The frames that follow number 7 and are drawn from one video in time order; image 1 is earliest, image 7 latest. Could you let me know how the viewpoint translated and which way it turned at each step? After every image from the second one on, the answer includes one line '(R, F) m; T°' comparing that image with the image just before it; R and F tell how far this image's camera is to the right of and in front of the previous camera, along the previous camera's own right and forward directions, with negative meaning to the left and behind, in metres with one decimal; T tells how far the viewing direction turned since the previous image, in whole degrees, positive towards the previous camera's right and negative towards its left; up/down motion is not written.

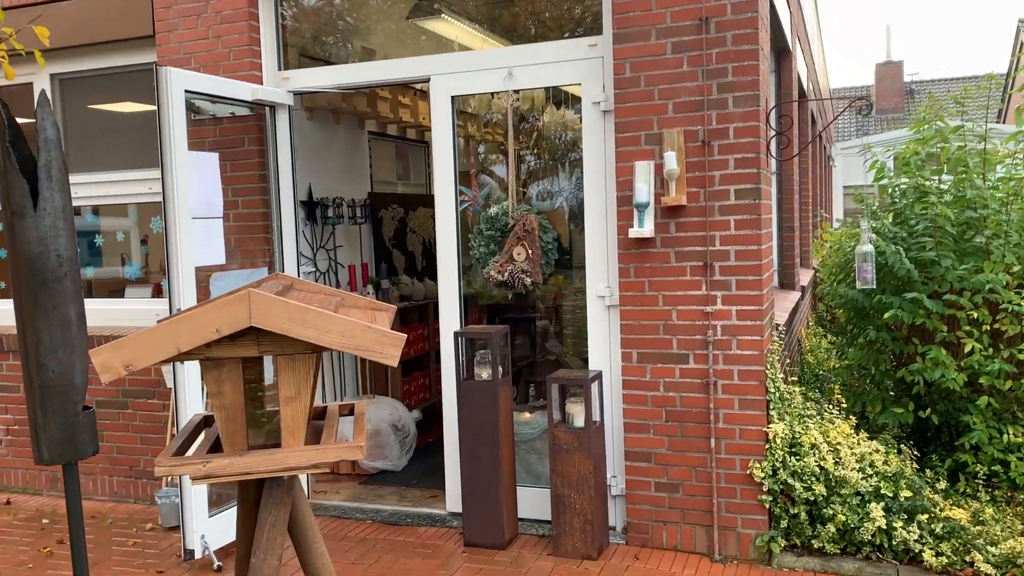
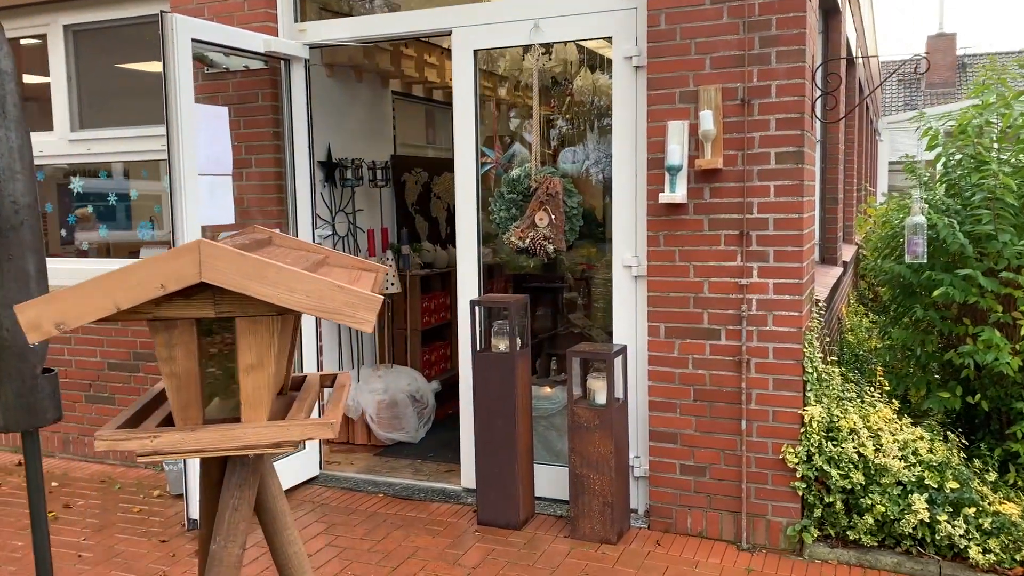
(+0.1, +0.2) m; -2°
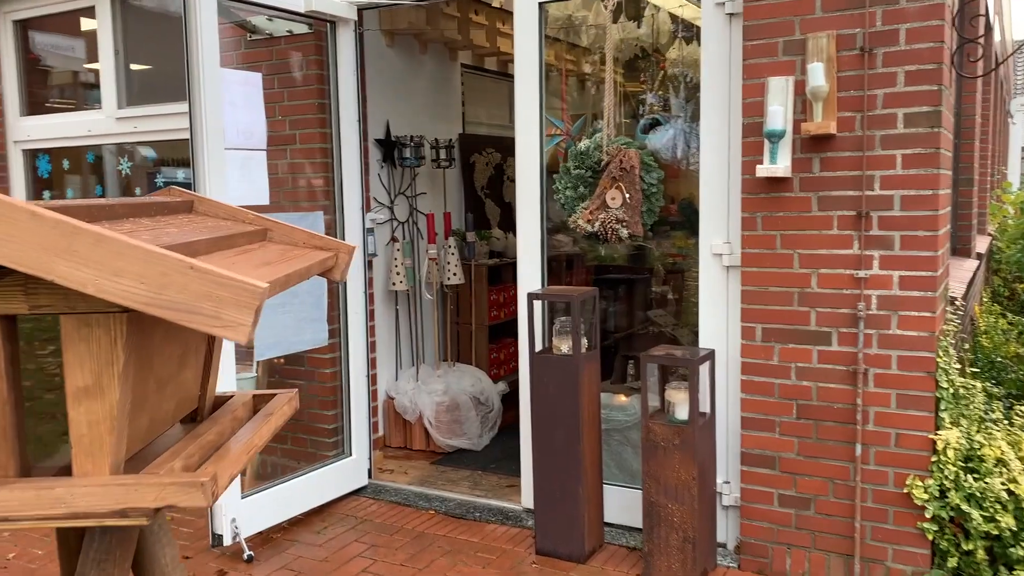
(+0.1, +0.5) m; -6°
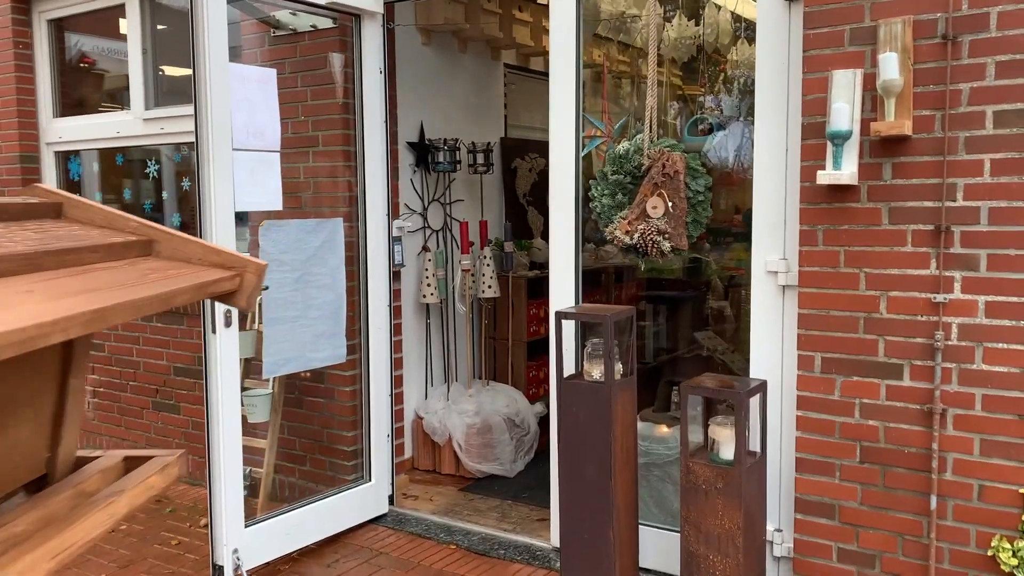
(+0.1, +0.3) m; -4°
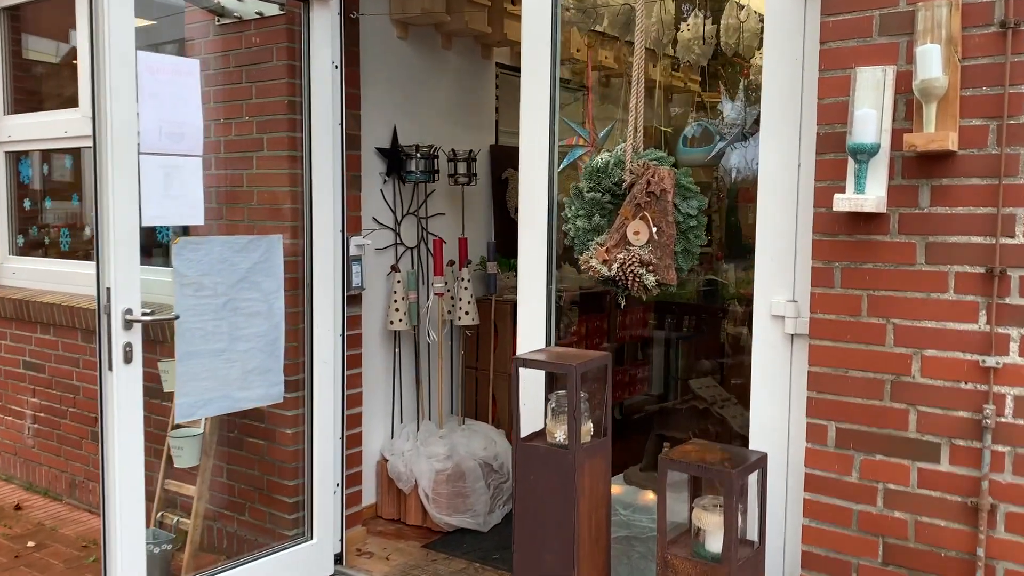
(+0.2, +0.4) m; -2°
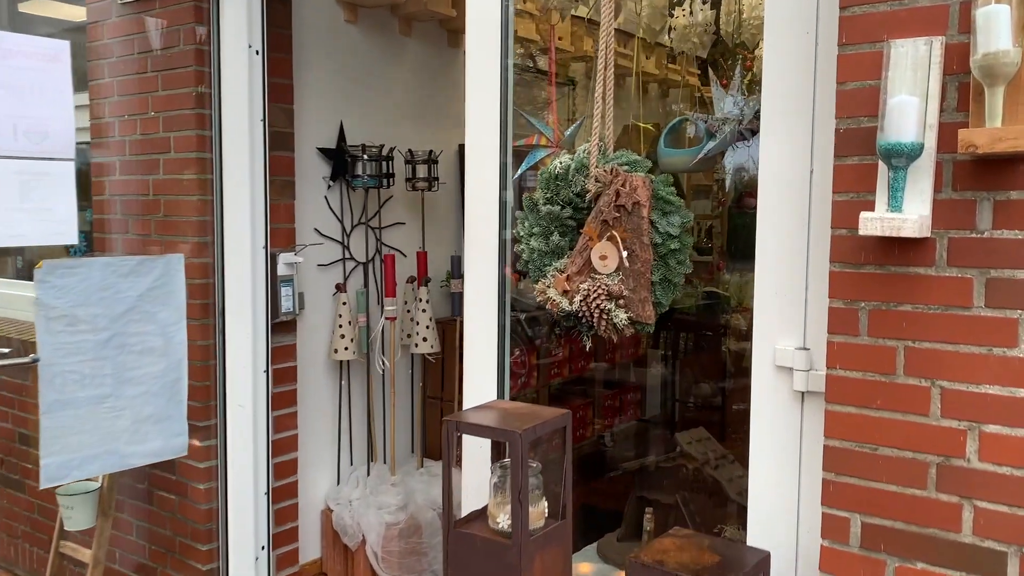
(+0.1, +0.5) m; 0°
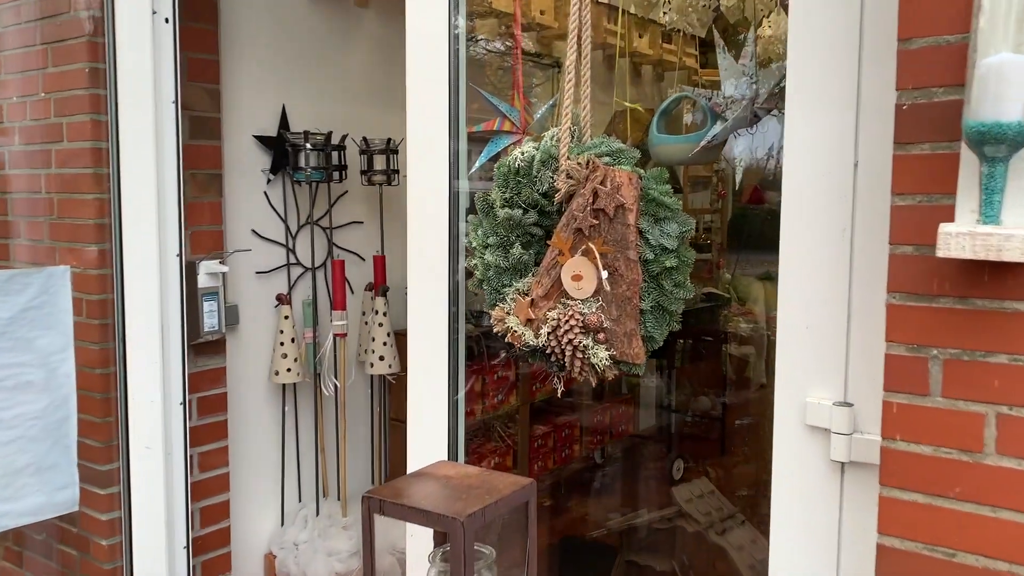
(+0.1, +0.4) m; 0°
